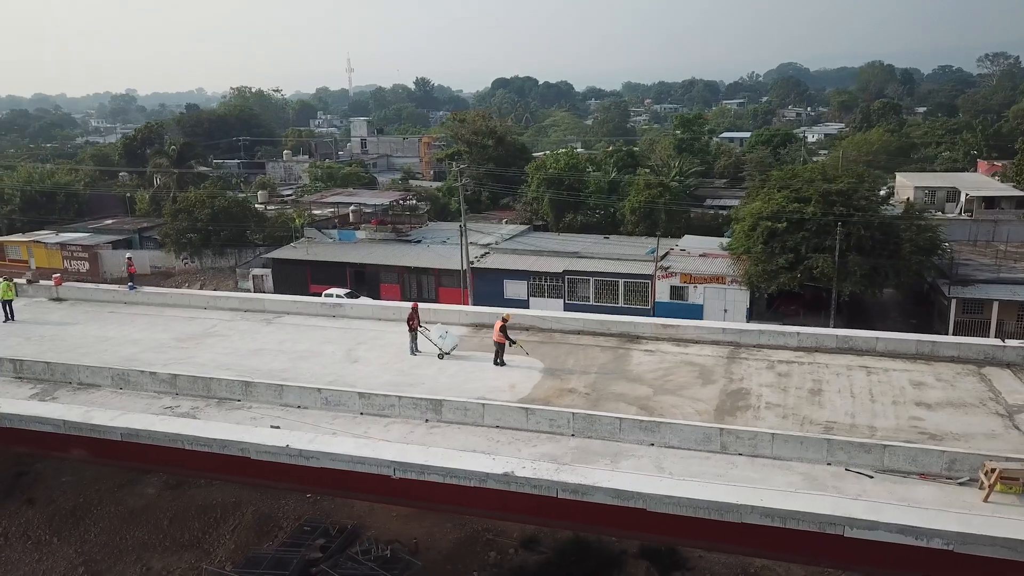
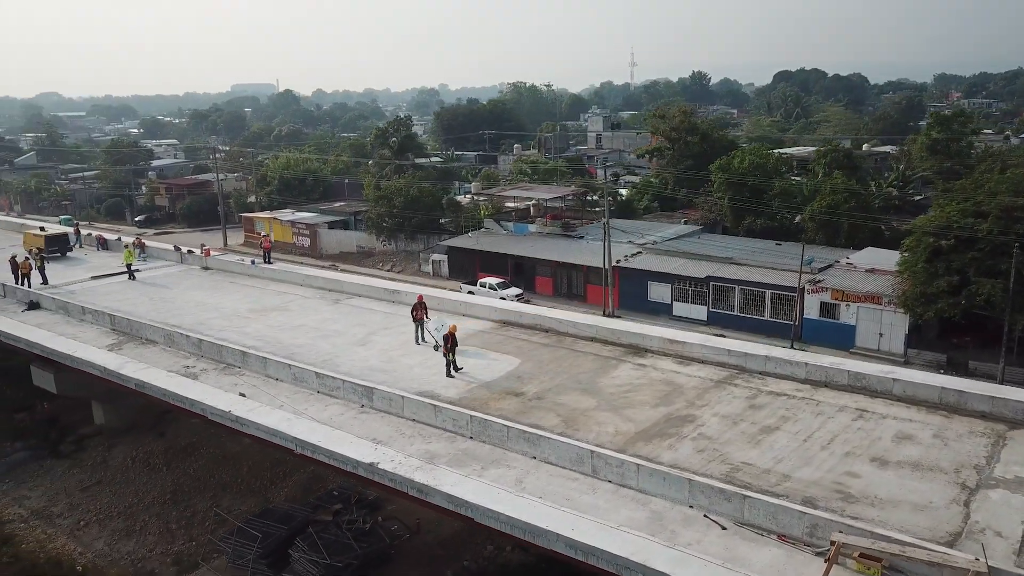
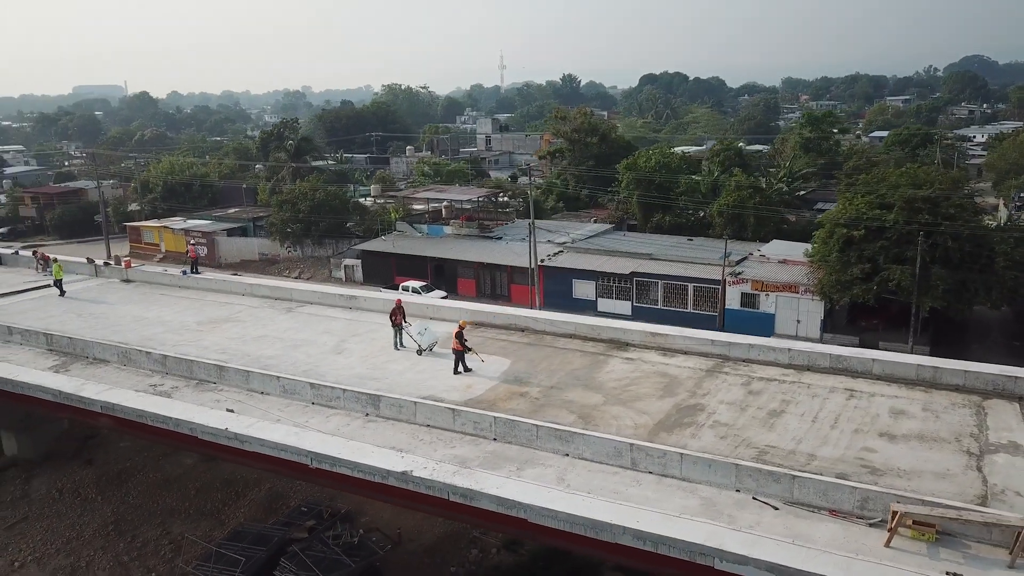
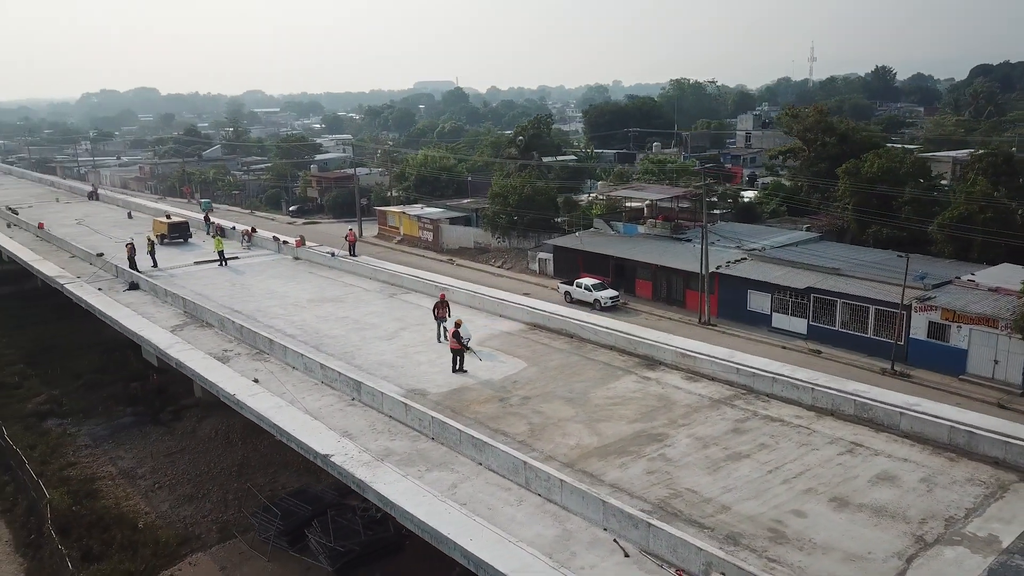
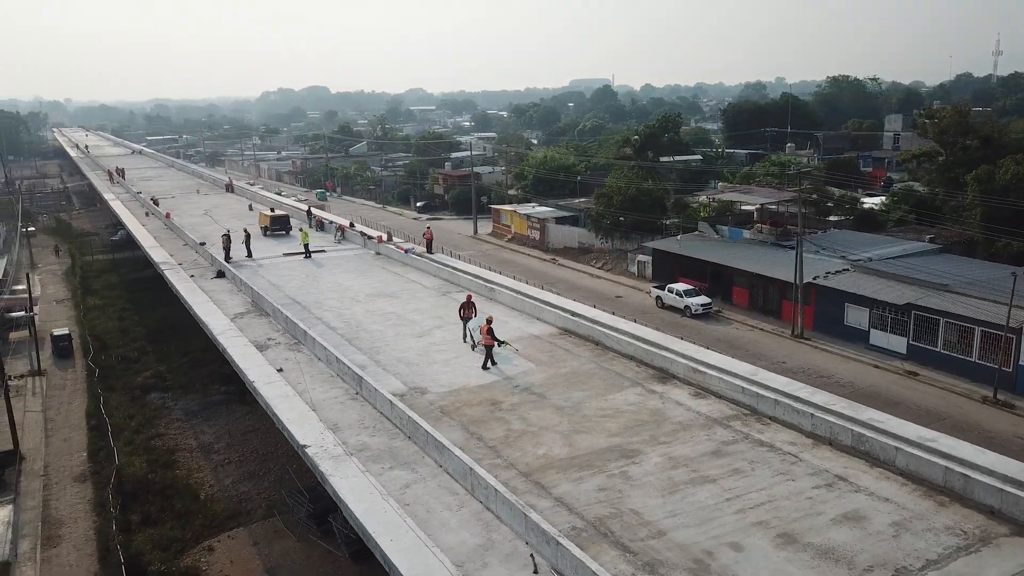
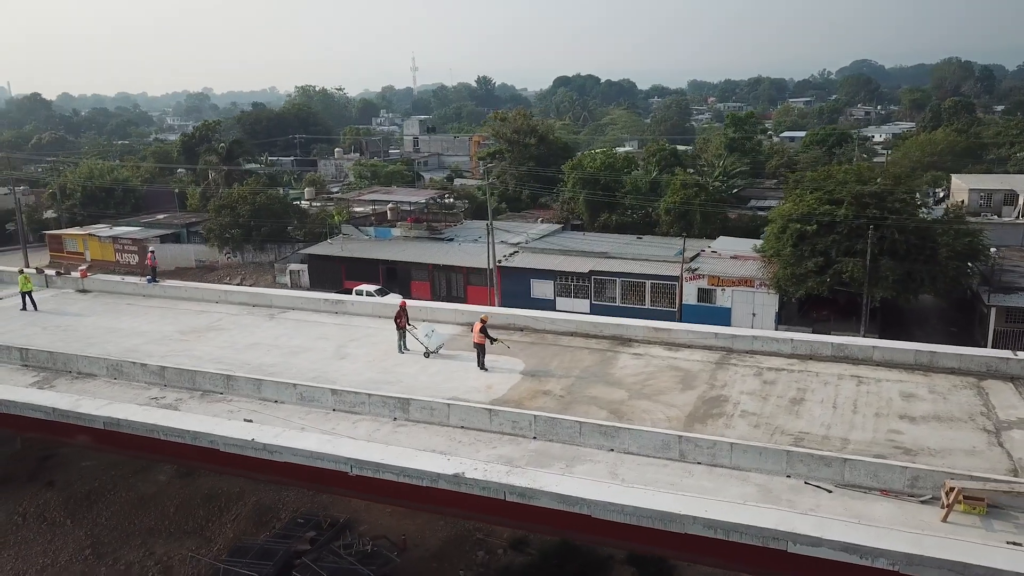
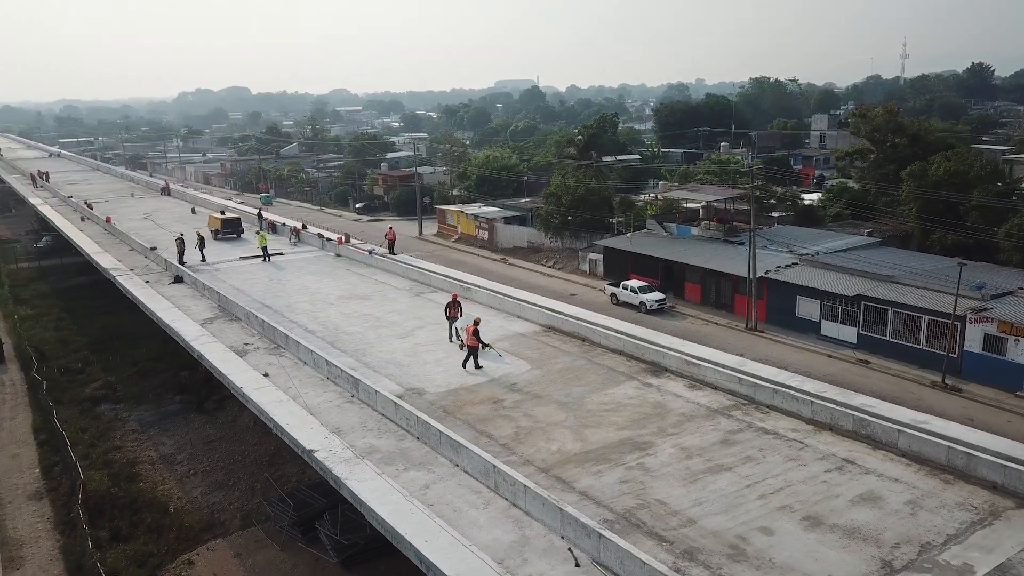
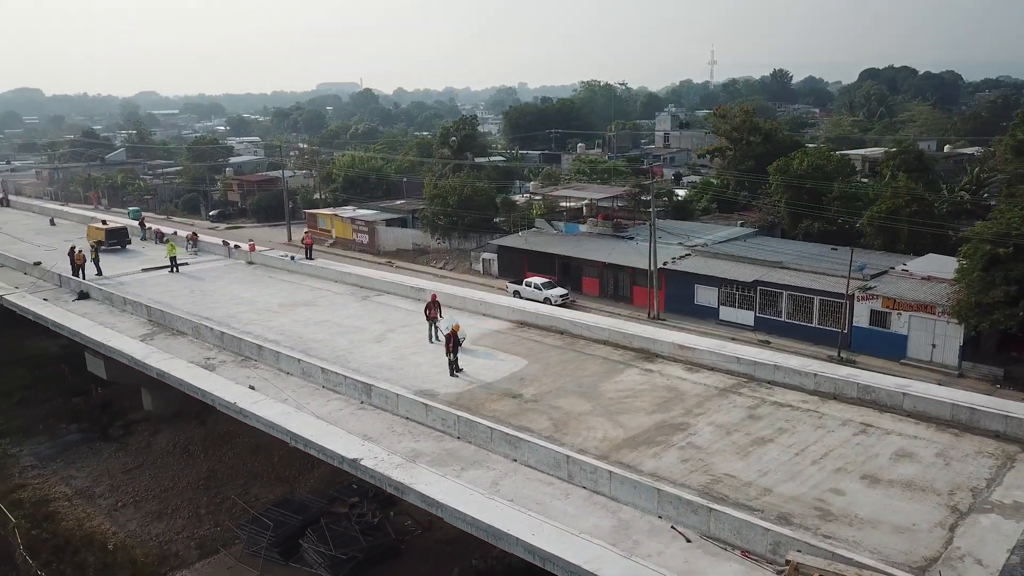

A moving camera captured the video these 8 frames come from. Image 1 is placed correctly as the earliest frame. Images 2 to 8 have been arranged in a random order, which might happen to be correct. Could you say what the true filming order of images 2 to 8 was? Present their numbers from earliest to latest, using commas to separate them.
6, 3, 2, 8, 4, 7, 5
